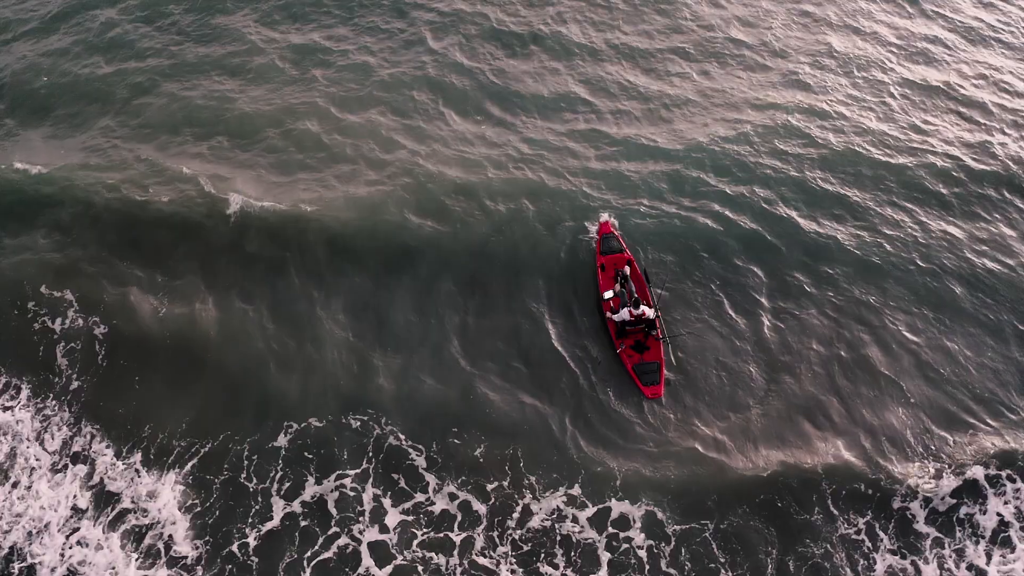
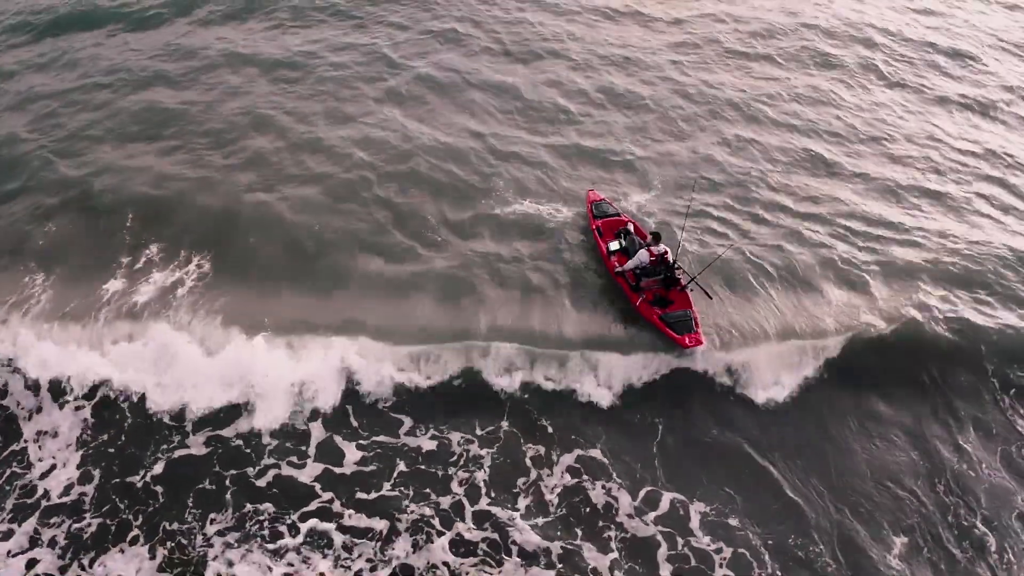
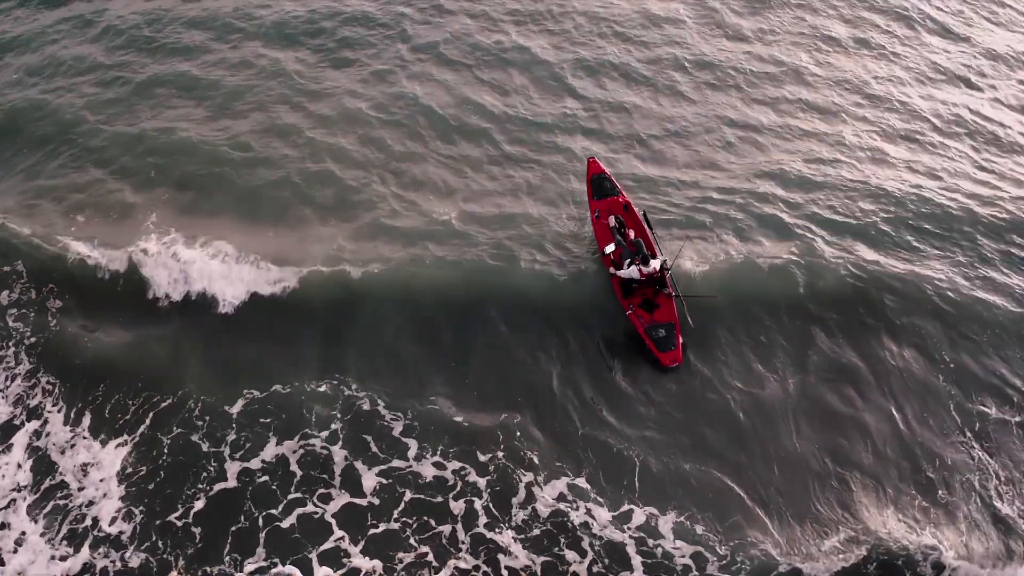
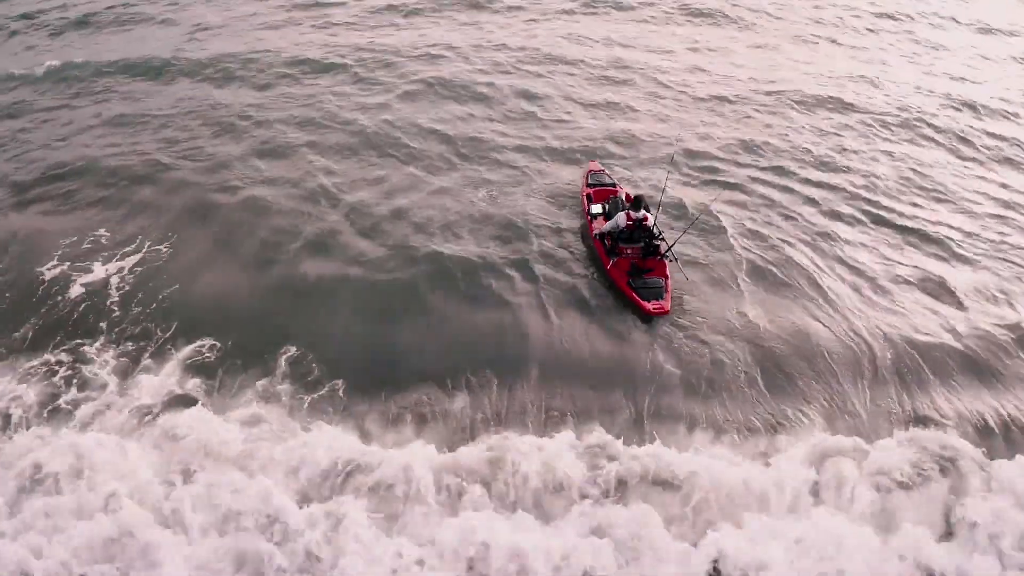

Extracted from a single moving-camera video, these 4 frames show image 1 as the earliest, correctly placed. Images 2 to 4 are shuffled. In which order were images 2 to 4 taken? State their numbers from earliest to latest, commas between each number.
3, 2, 4
